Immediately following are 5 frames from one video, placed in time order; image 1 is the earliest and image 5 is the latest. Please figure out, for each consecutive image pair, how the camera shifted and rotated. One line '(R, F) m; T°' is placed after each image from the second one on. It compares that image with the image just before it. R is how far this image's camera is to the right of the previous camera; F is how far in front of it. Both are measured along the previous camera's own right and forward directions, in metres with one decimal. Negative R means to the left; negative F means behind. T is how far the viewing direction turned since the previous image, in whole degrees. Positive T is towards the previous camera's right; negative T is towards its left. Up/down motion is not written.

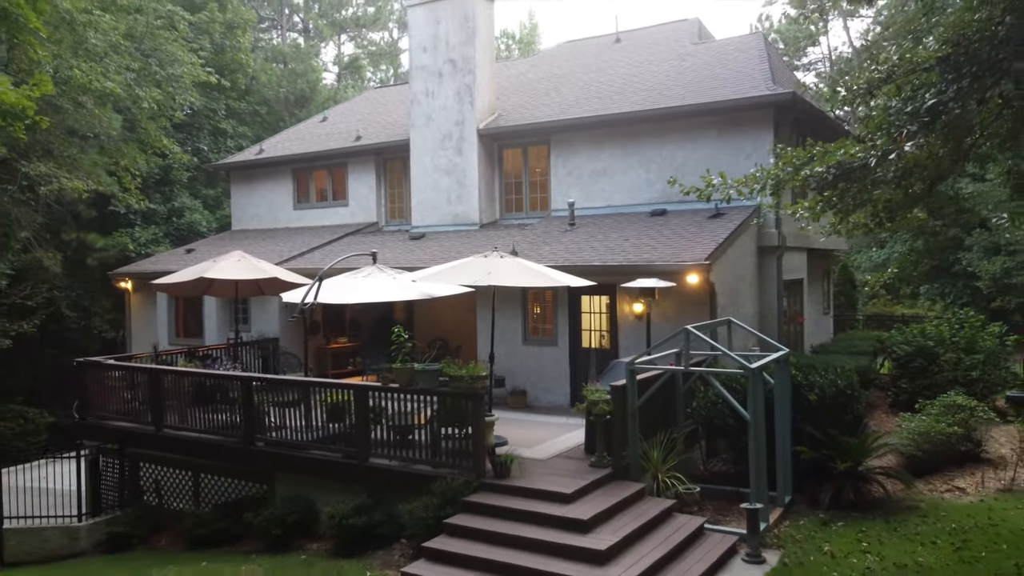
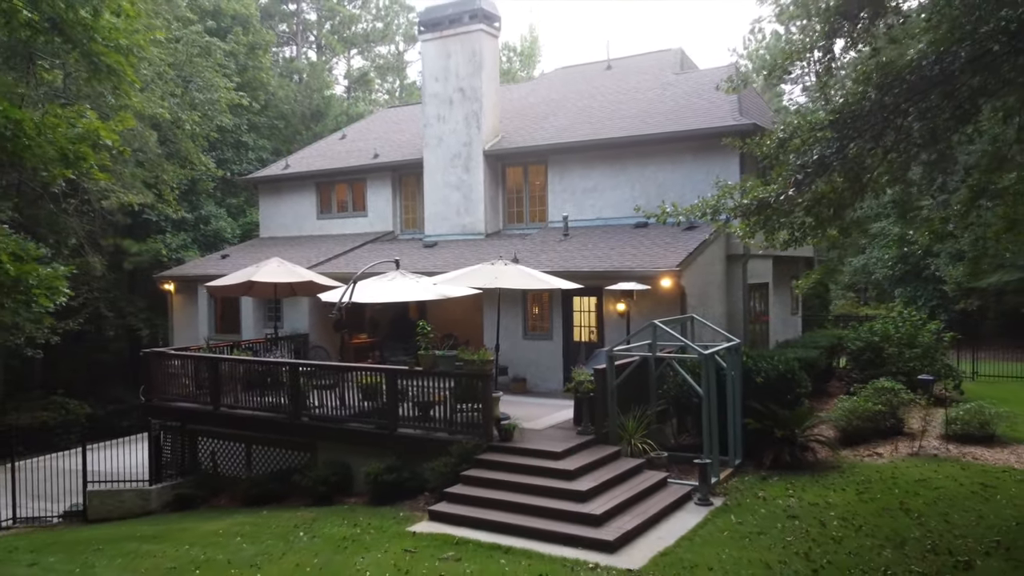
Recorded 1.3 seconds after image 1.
(0.0, -2.0) m; 0°
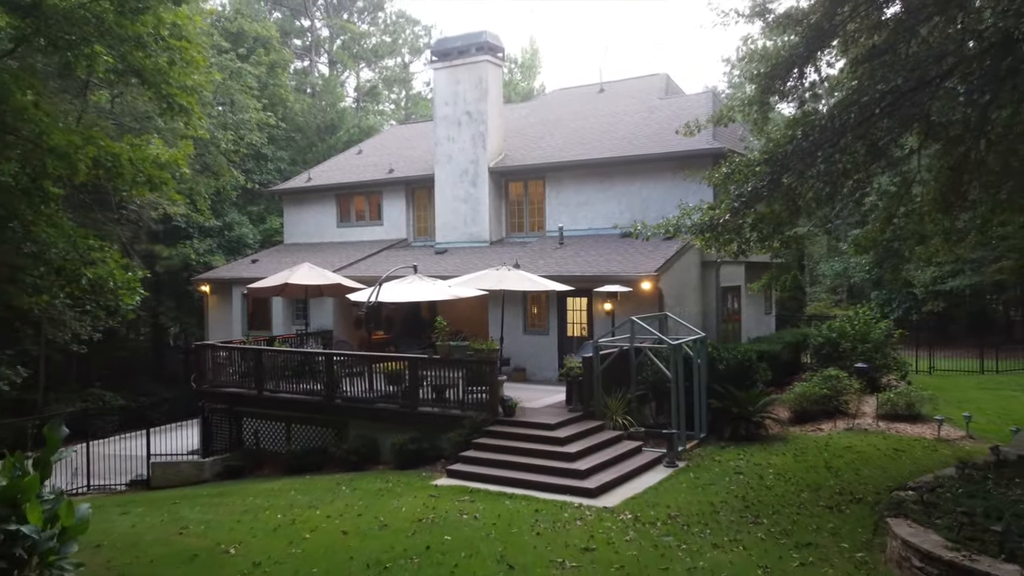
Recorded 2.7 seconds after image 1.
(0.0, -2.0) m; 0°
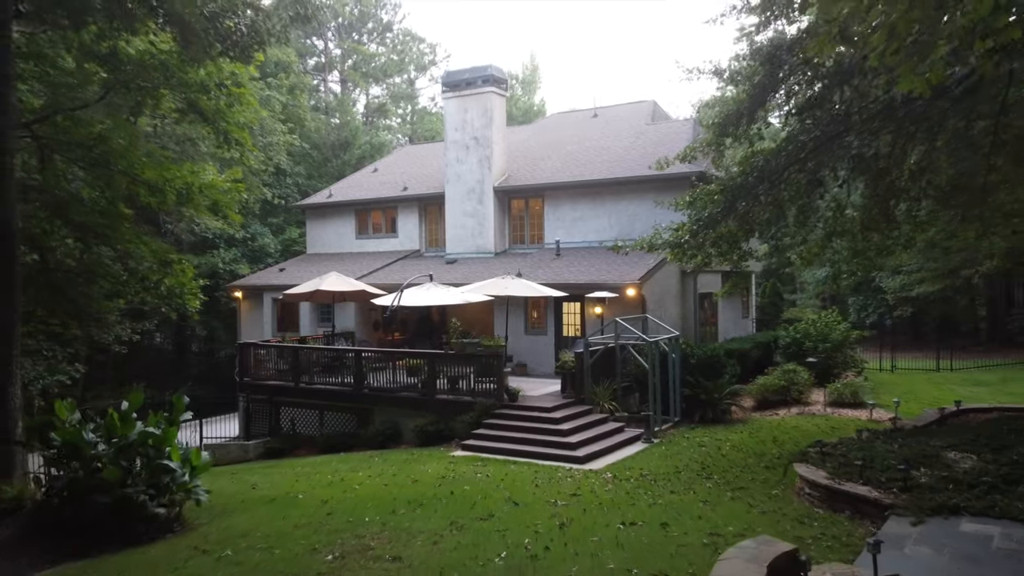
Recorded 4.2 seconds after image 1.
(-0.1, -2.2) m; 0°
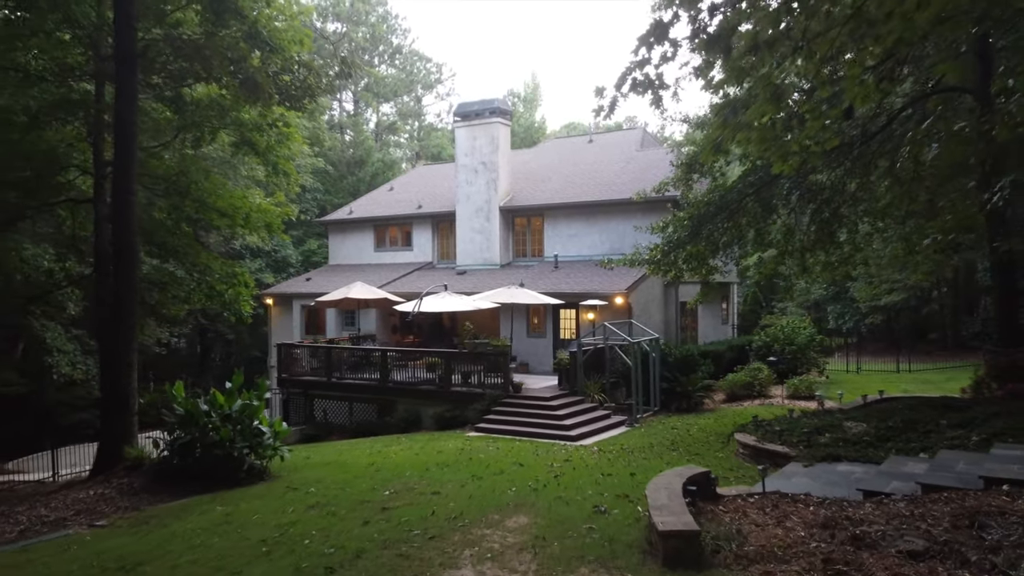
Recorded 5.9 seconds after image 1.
(-0.1, -2.6) m; 0°
